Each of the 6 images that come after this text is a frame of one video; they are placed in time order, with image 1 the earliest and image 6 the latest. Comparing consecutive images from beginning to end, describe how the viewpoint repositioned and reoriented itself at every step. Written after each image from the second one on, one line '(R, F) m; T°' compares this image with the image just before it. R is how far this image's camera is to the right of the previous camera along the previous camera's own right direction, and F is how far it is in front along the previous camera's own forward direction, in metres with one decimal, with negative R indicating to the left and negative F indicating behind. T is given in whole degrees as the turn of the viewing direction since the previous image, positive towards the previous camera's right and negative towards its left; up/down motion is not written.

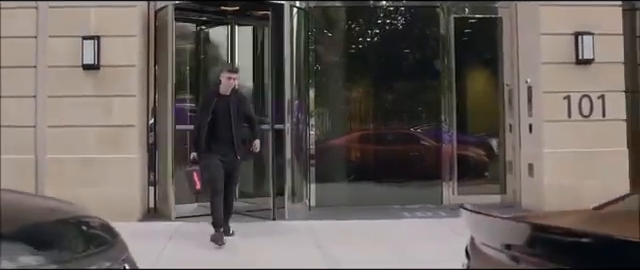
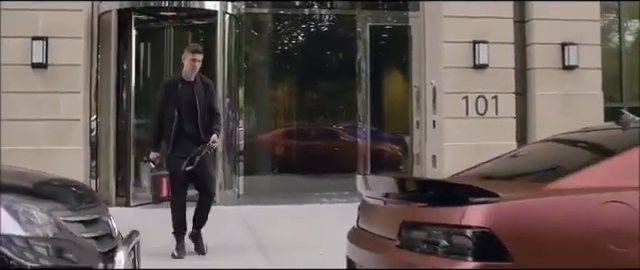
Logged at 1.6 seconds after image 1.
(0.0, -0.9) m; +6°
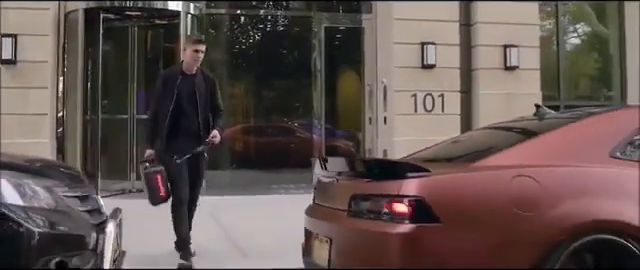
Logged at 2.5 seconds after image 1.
(0.0, -0.5) m; +3°
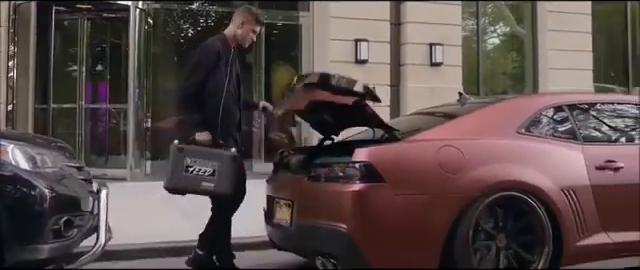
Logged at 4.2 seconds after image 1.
(-0.2, -0.7) m; +6°
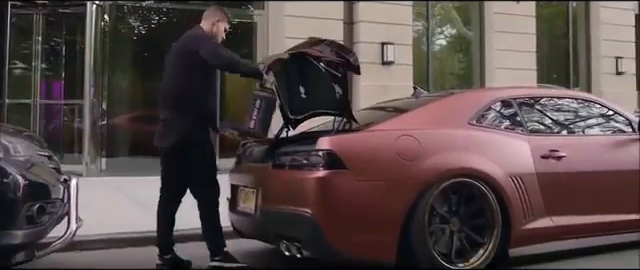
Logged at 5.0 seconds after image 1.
(-0.1, -0.2) m; +4°
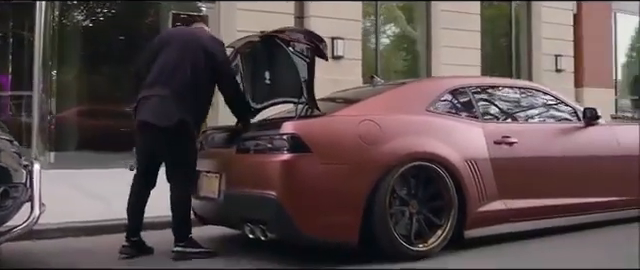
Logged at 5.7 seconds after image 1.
(-0.1, -0.1) m; +4°
